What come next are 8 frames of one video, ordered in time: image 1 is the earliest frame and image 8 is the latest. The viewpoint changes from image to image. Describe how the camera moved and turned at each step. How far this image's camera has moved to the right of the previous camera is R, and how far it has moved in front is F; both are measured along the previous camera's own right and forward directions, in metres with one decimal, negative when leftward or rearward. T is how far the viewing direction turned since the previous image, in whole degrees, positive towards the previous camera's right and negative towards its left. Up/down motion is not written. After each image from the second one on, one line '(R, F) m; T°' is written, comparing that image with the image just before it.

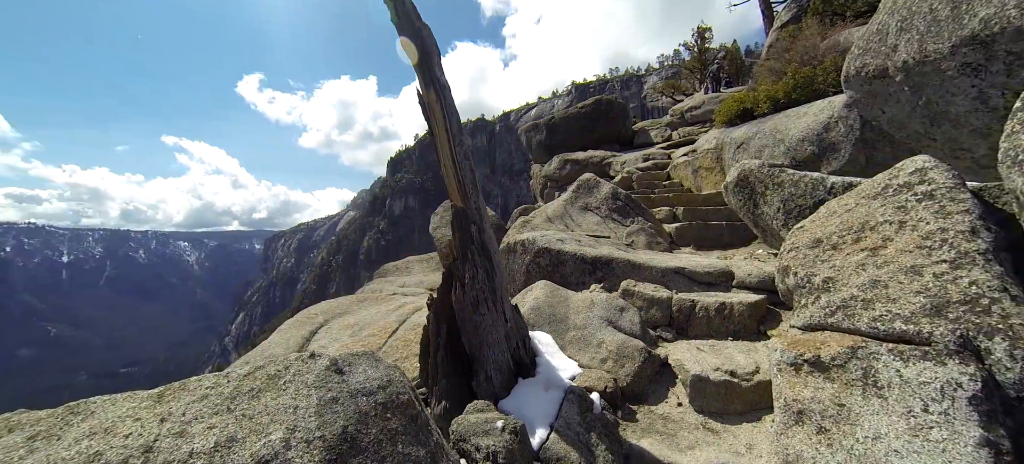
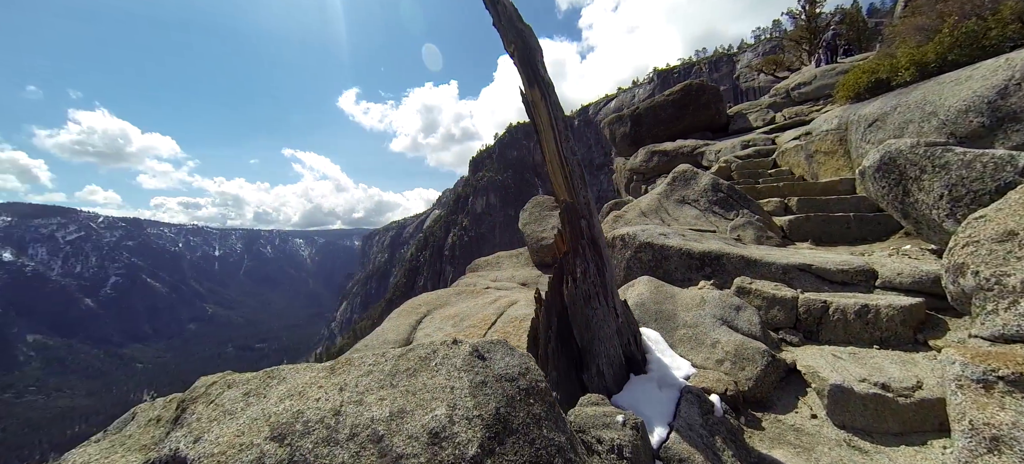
(-0.5, -0.2) m; -12°
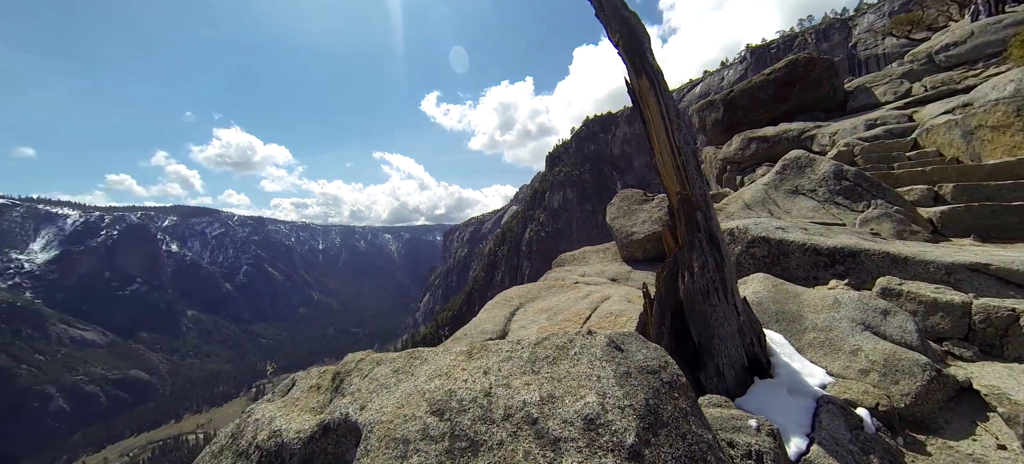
(-0.6, -0.1) m; -12°
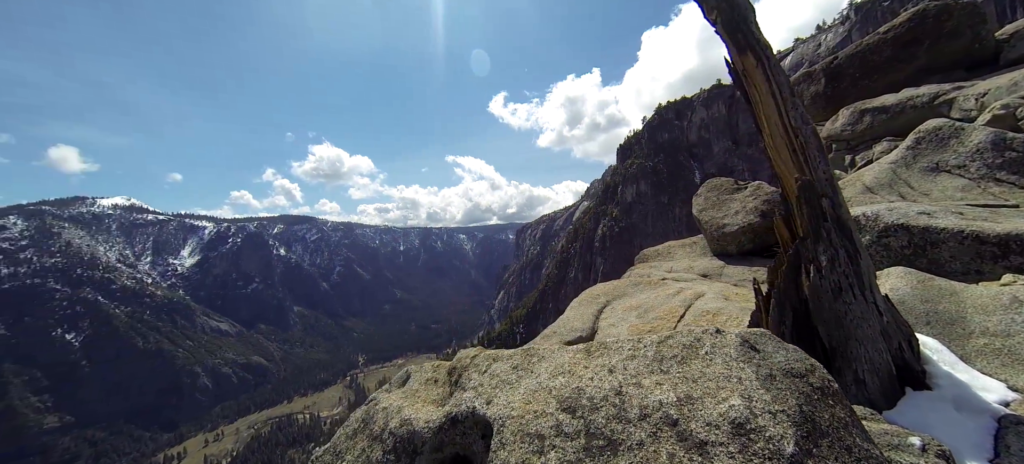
(-0.5, -0.1) m; -11°
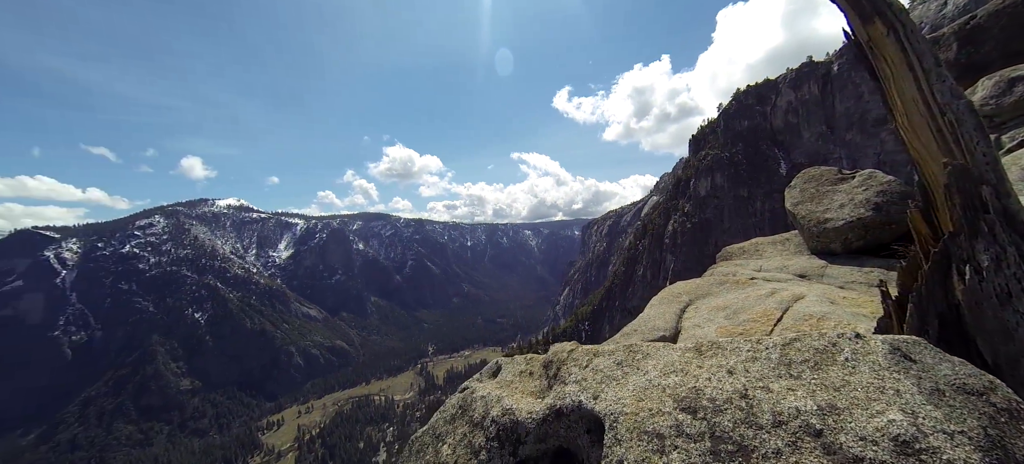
(-0.4, 0.0) m; -10°
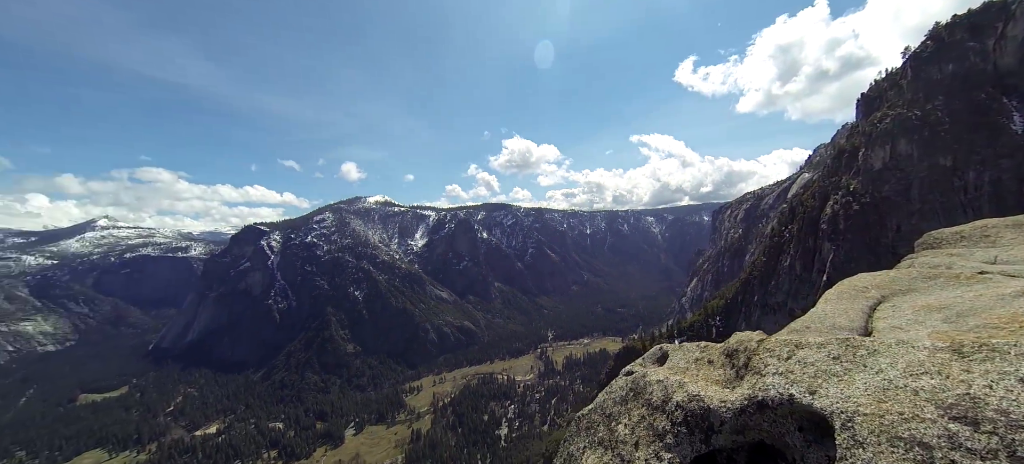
(-0.6, -0.2) m; -18°
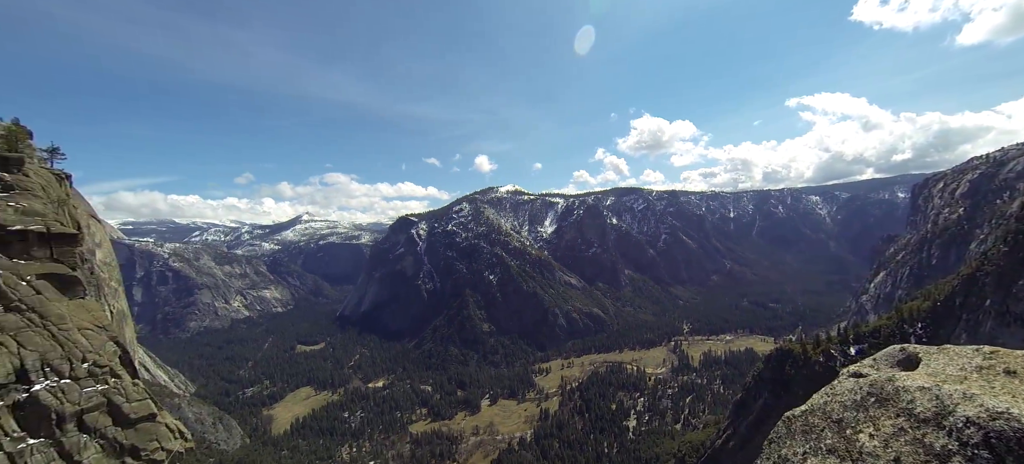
(-0.8, -0.2) m; -18°
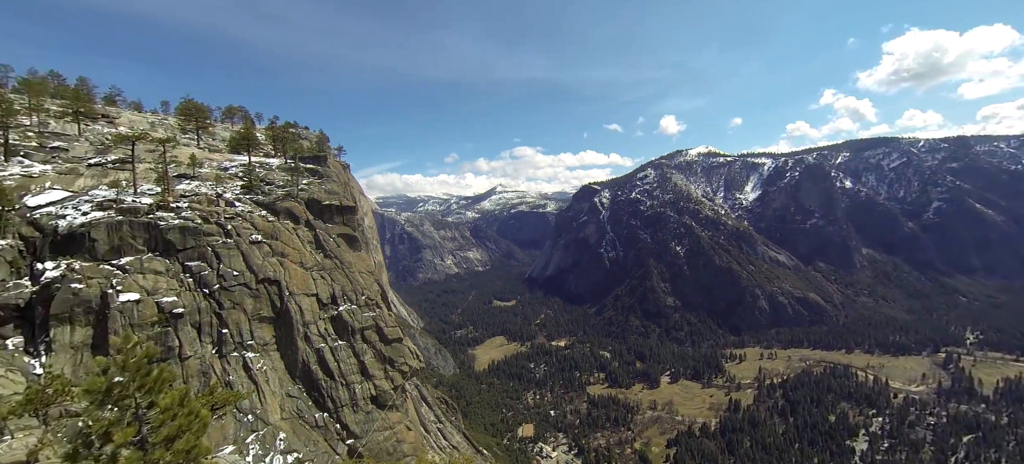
(+0.7, -1.2) m; -25°
